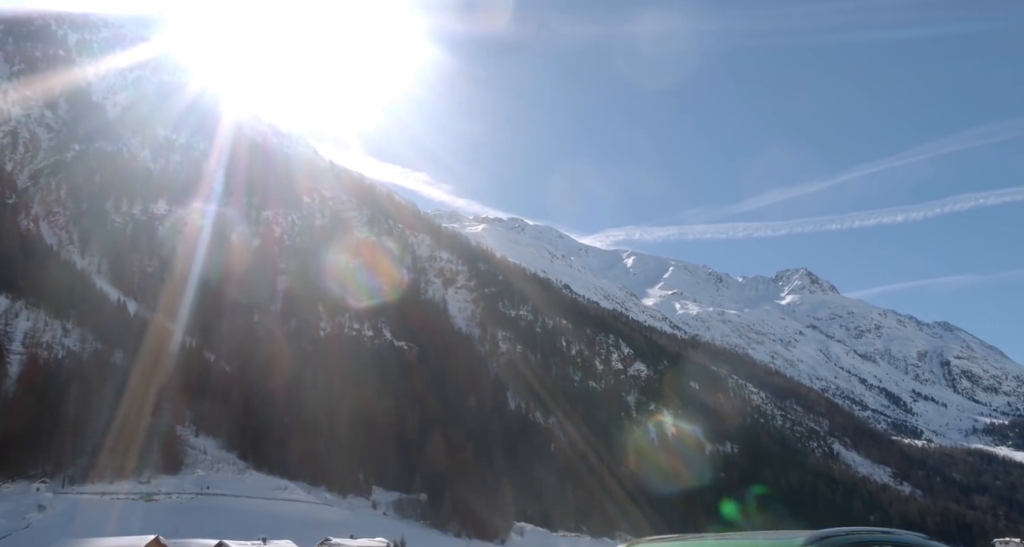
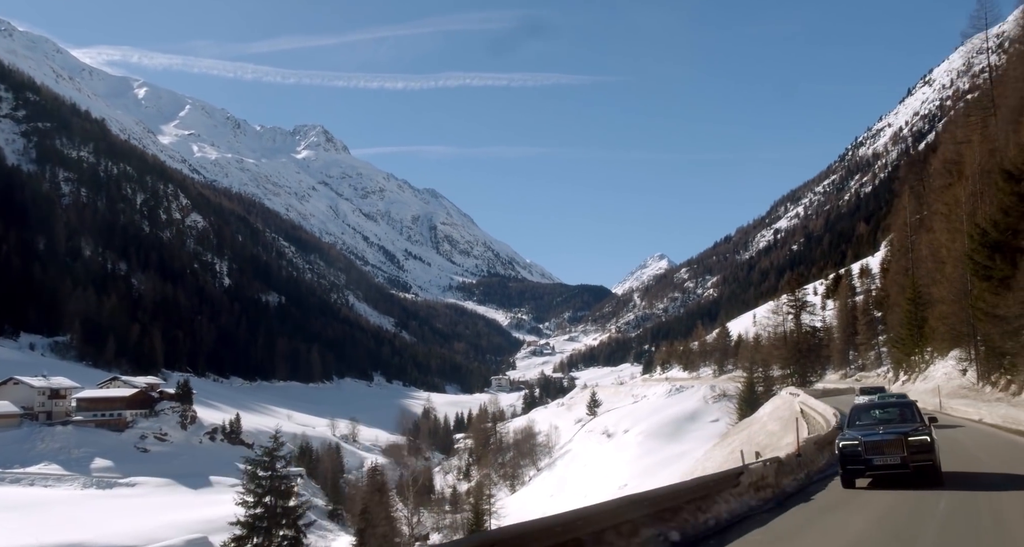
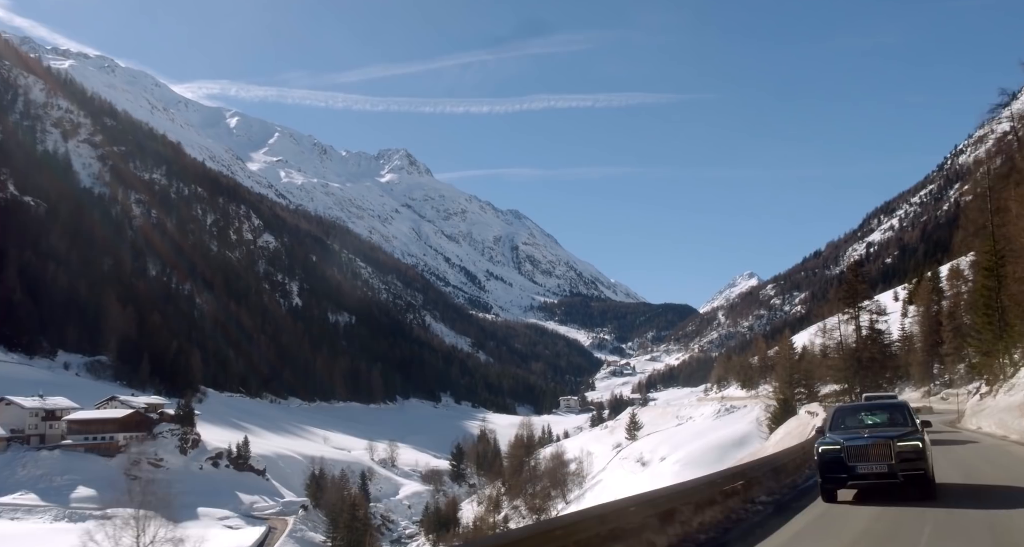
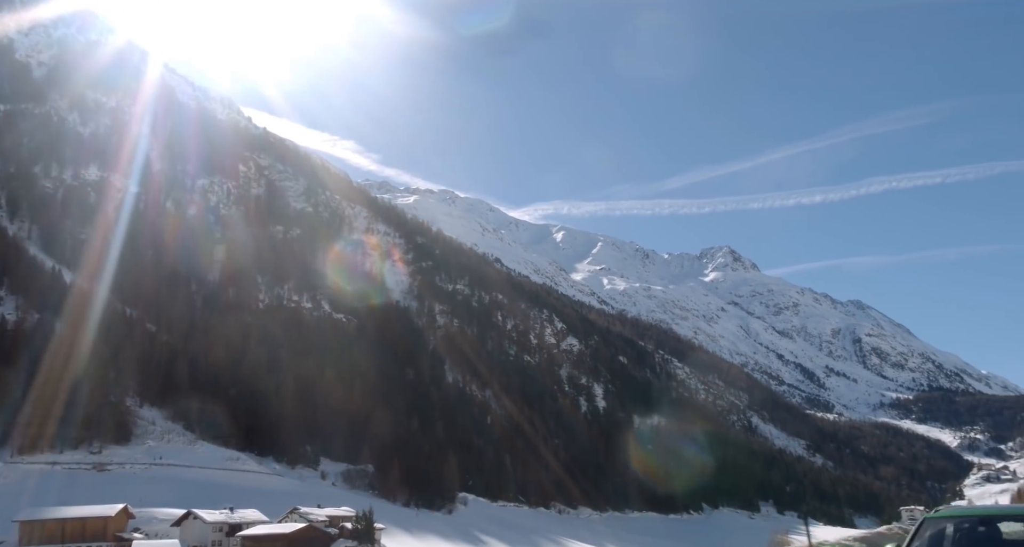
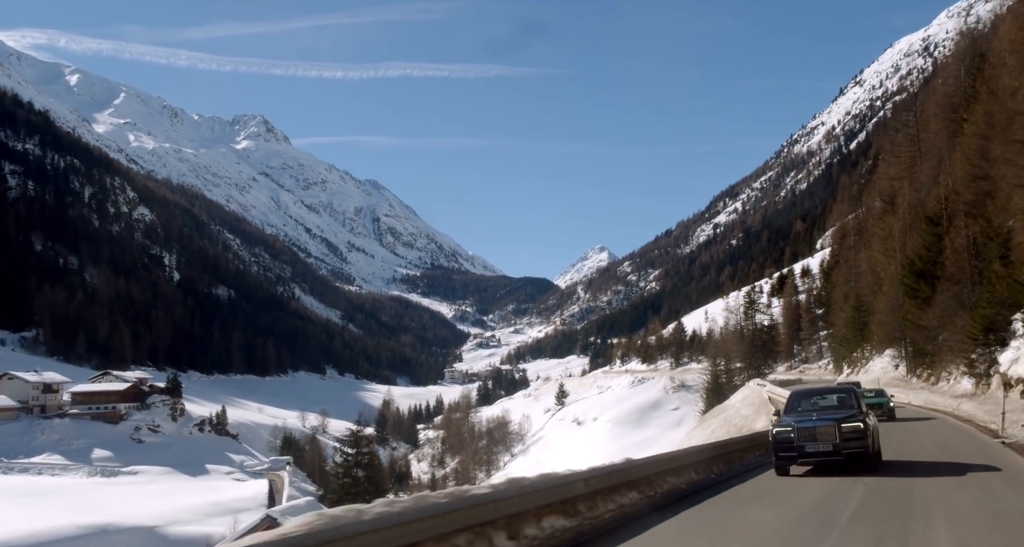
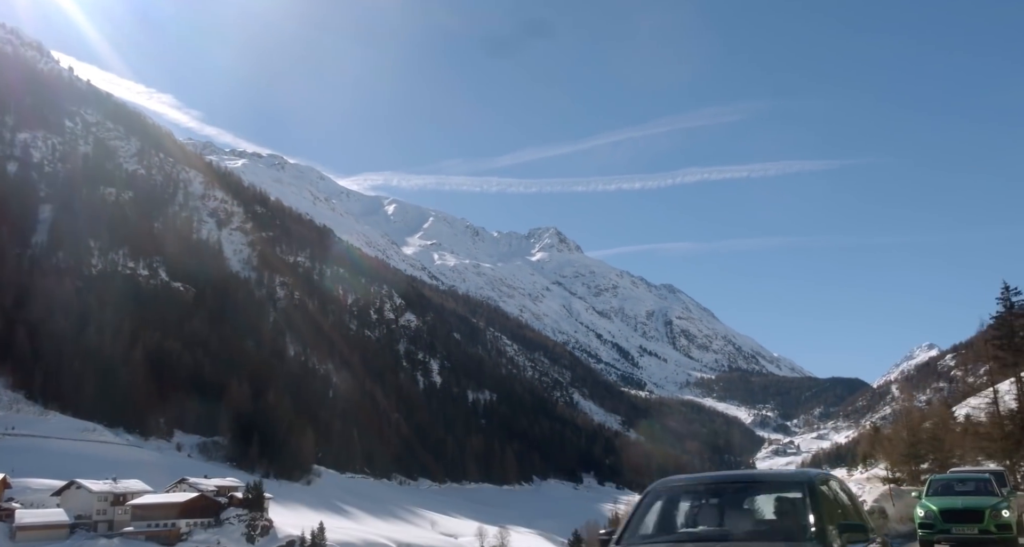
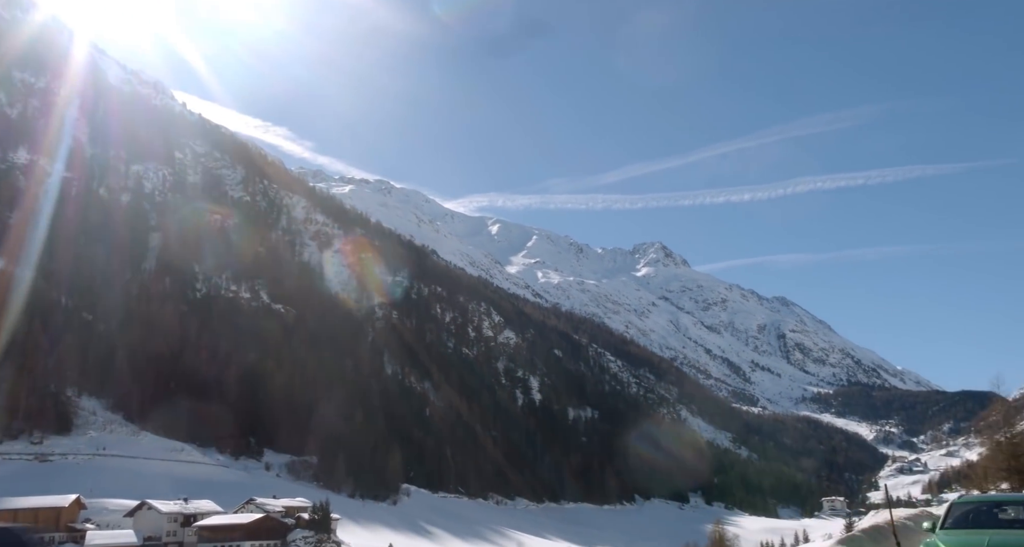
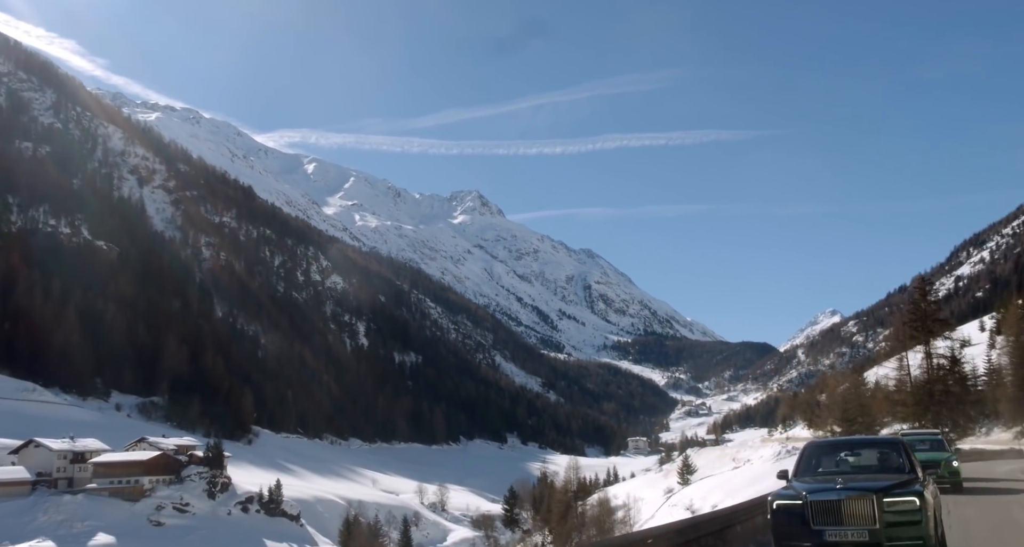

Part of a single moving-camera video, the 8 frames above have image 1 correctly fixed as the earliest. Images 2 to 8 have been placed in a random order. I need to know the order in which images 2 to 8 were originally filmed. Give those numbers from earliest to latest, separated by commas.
4, 7, 6, 8, 3, 2, 5
